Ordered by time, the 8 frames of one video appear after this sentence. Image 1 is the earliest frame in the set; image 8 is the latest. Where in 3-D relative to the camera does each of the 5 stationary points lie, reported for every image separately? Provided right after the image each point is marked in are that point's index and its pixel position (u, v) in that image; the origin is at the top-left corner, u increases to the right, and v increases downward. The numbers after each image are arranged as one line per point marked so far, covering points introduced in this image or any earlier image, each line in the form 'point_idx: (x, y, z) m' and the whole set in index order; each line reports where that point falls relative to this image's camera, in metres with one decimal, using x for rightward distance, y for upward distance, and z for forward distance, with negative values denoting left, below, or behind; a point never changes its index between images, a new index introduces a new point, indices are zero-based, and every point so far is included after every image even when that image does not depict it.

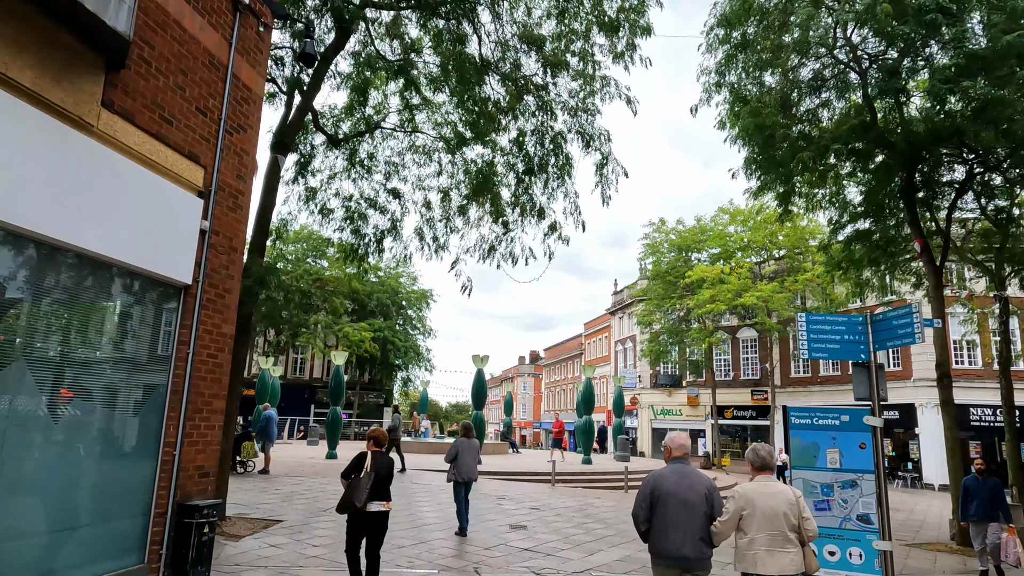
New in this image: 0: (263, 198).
0: (-3.3, +1.2, +8.7) m
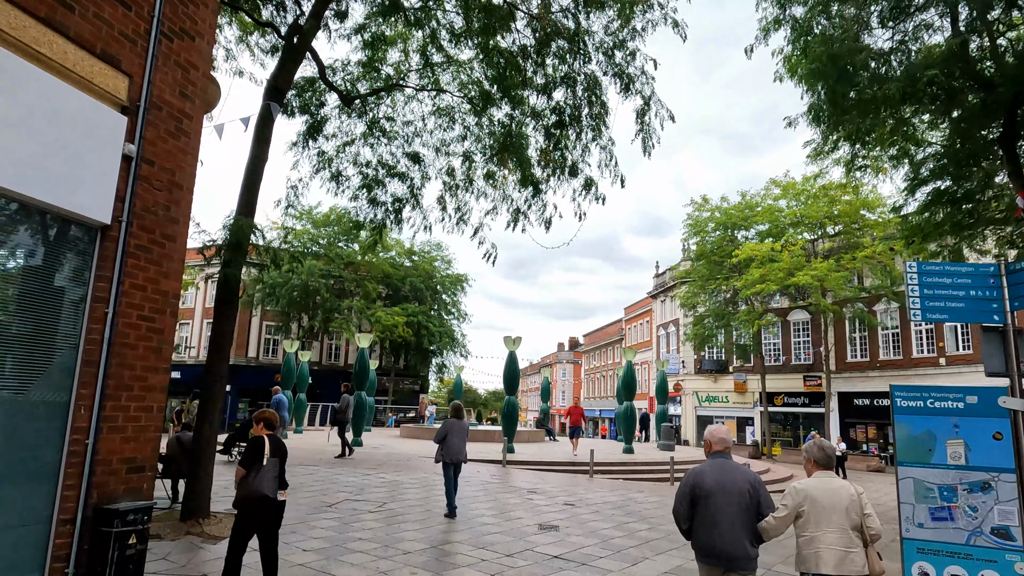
0: (-3.0, +1.6, +7.6) m
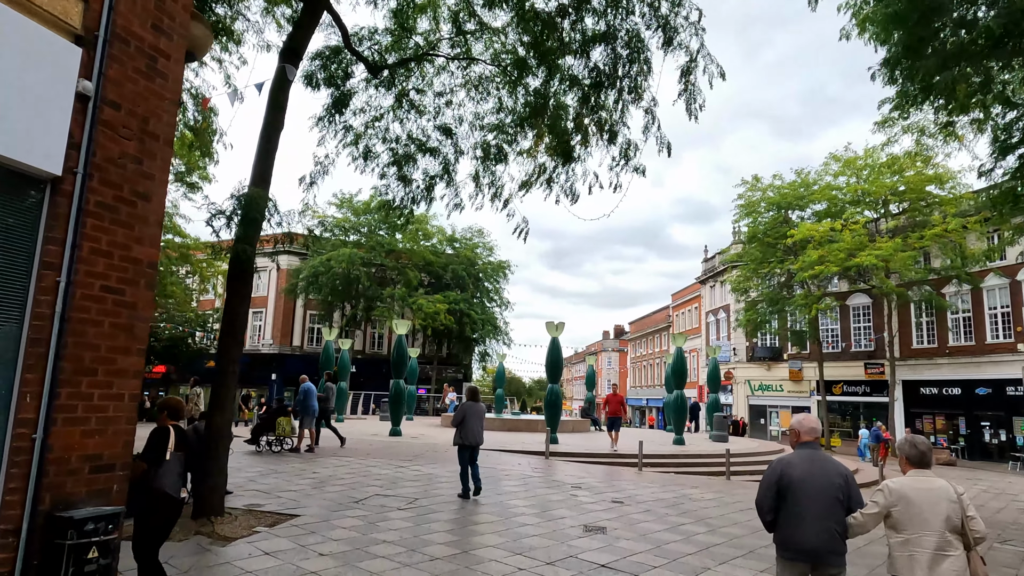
0: (-2.6, +1.8, +7.0) m
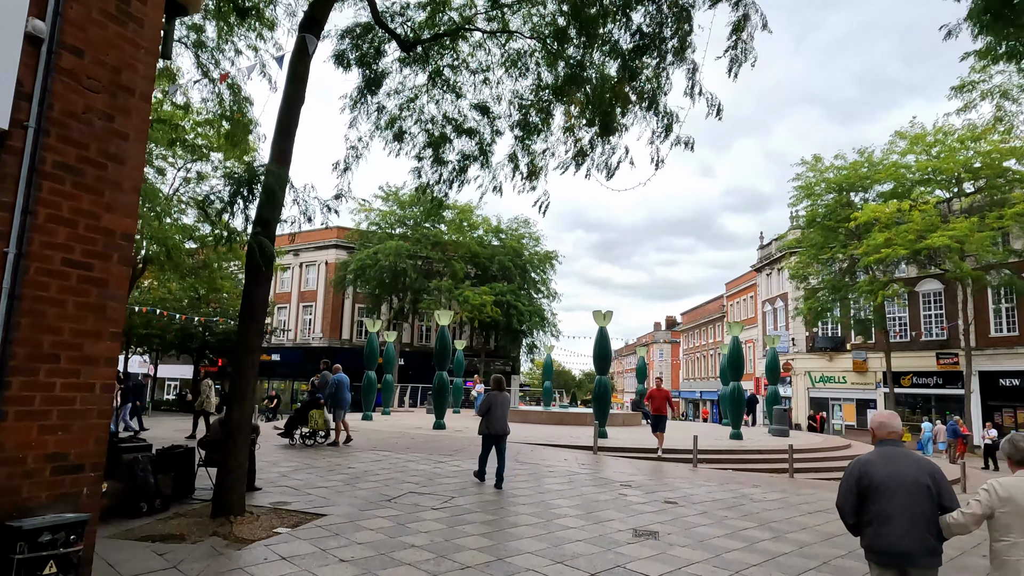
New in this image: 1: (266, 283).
0: (-2.2, +2.0, +6.6) m
1: (-2.3, 0.0, +6.2) m
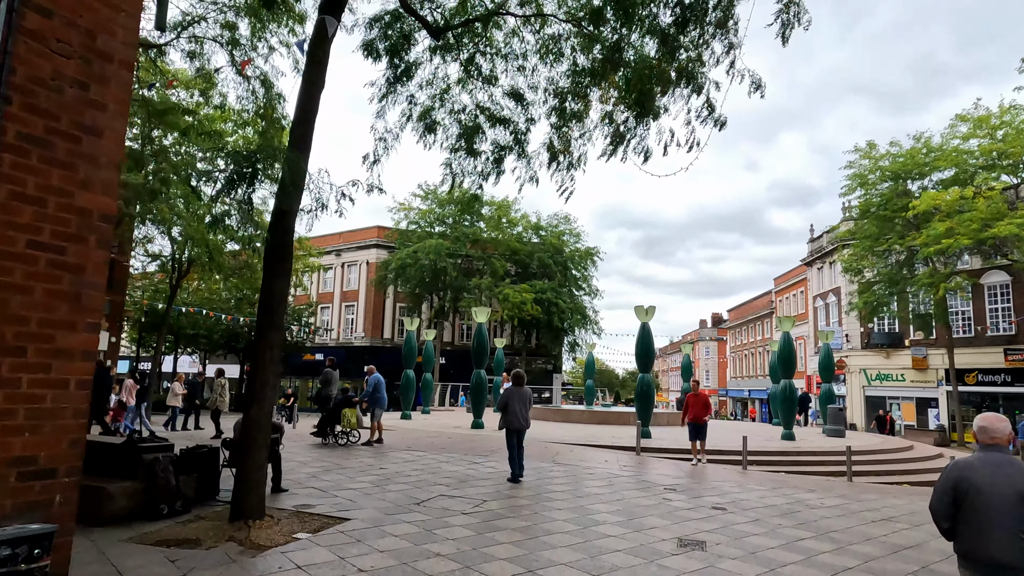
0: (-2.0, +2.0, +6.3) m
1: (-2.0, +0.1, +5.9) m
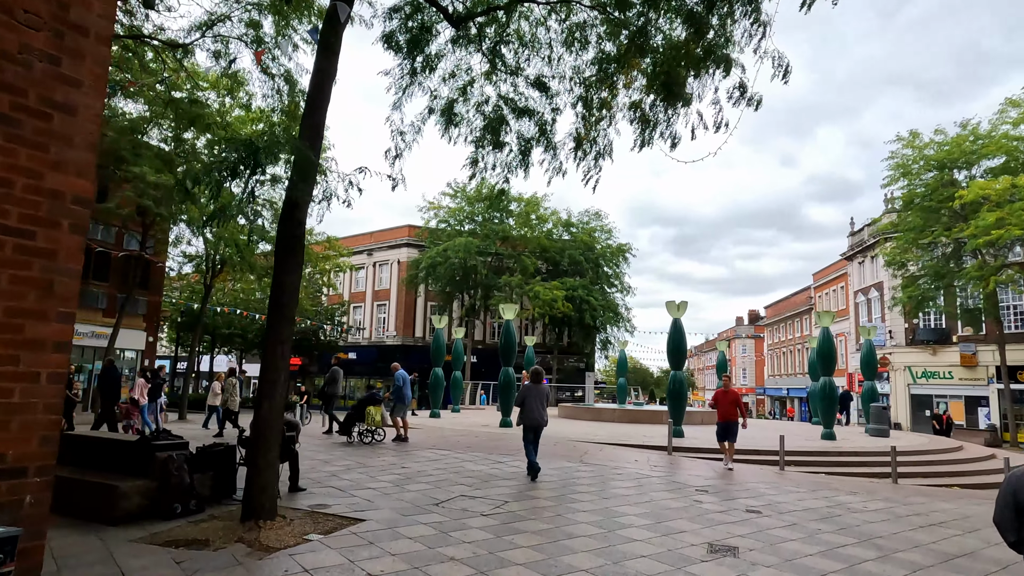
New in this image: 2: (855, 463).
0: (-1.8, +2.1, +6.1) m
1: (-1.9, +0.2, +5.7) m
2: (+5.9, -3.0, +11.3) m
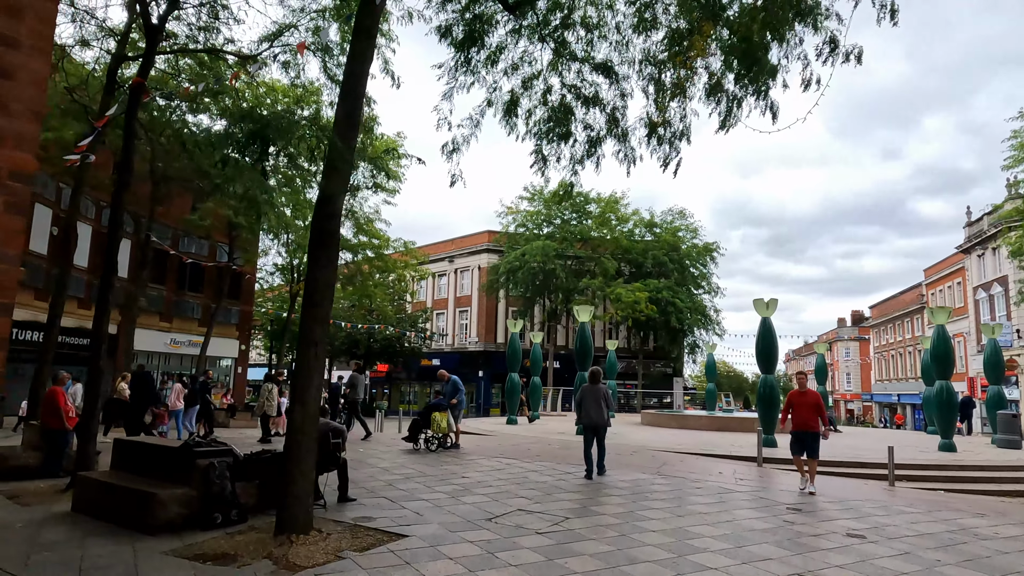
0: (-1.4, +2.1, +5.8) m
1: (-1.5, +0.2, +5.4) m
2: (+7.0, -2.9, +9.9) m
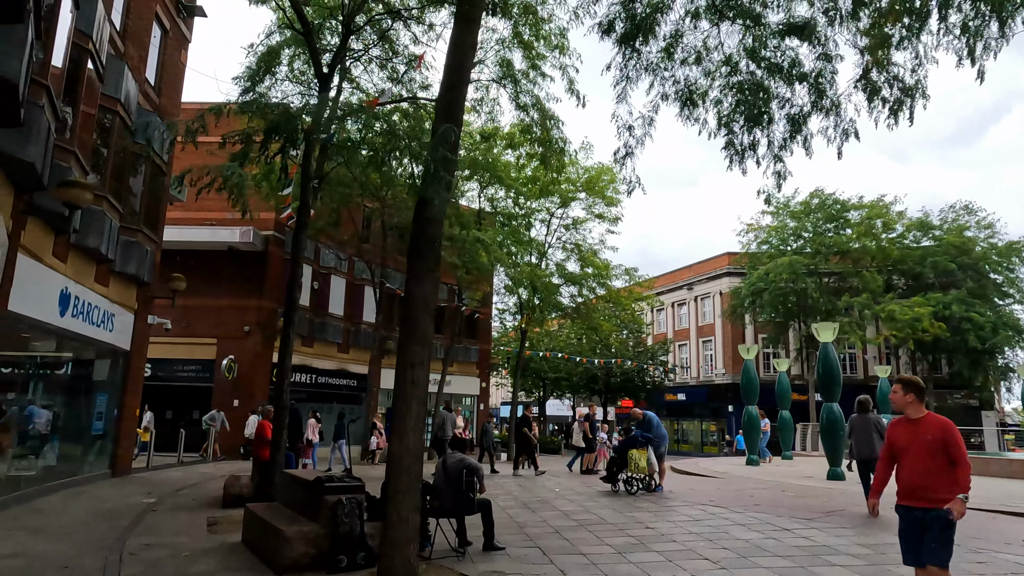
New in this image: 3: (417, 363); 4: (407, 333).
0: (-0.4, +2.0, +5.2) m
1: (-0.6, +0.1, +4.7) m
2: (+9.1, -2.5, +5.6) m
3: (-0.6, -0.5, +4.6) m
4: (-0.7, -0.3, +4.6) m
